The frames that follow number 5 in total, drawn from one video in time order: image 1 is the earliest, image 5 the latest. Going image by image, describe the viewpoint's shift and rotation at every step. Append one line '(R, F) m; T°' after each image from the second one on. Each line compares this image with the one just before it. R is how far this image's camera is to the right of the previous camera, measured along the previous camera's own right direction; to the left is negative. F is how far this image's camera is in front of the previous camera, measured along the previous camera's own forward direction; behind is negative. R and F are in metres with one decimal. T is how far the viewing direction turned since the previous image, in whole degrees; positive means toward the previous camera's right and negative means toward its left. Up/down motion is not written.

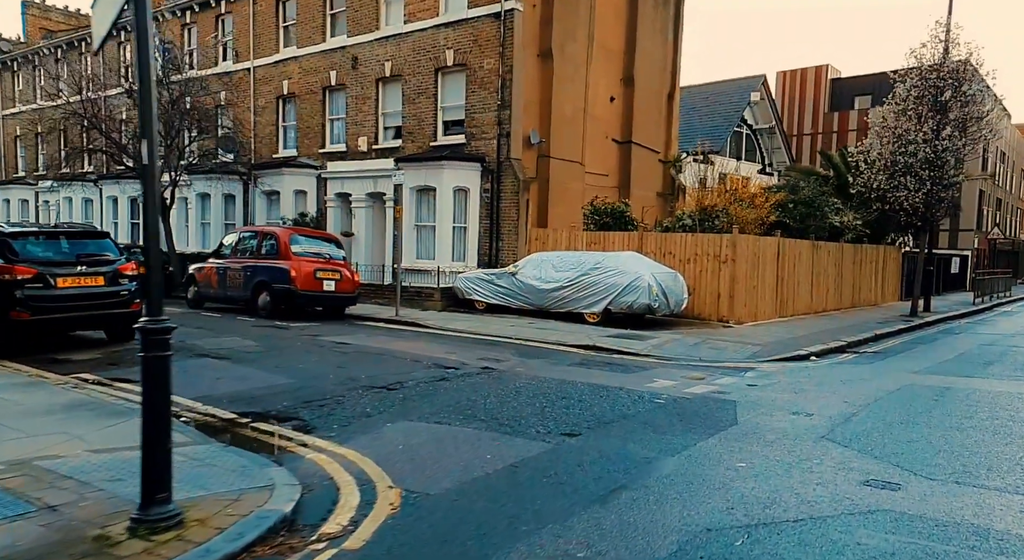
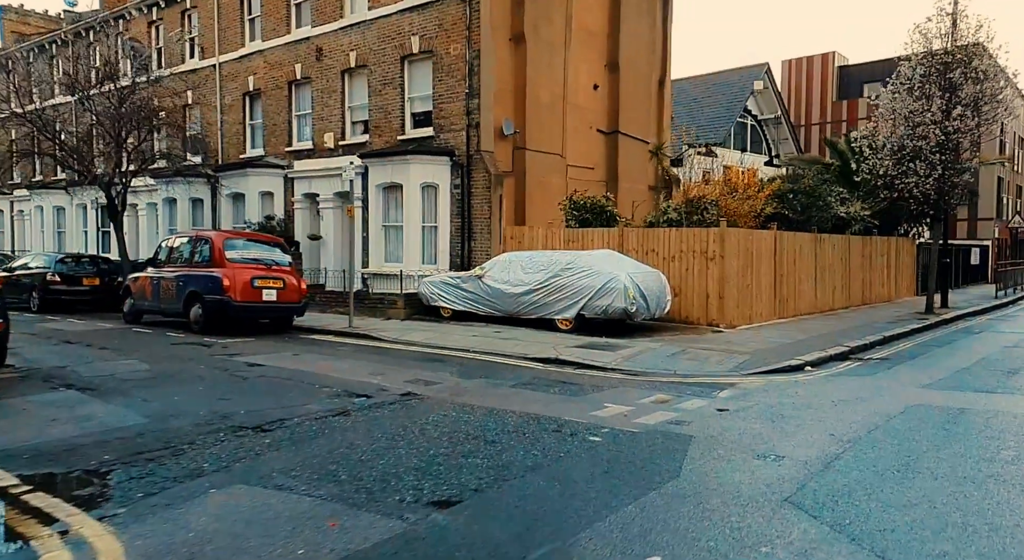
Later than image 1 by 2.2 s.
(+1.0, +1.7) m; -1°
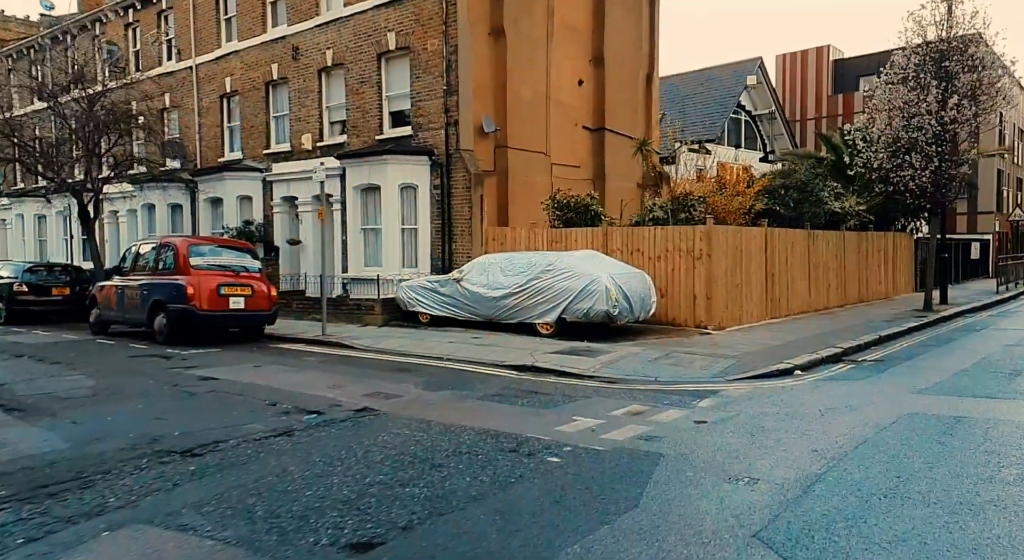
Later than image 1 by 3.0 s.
(+0.4, +0.6) m; 0°
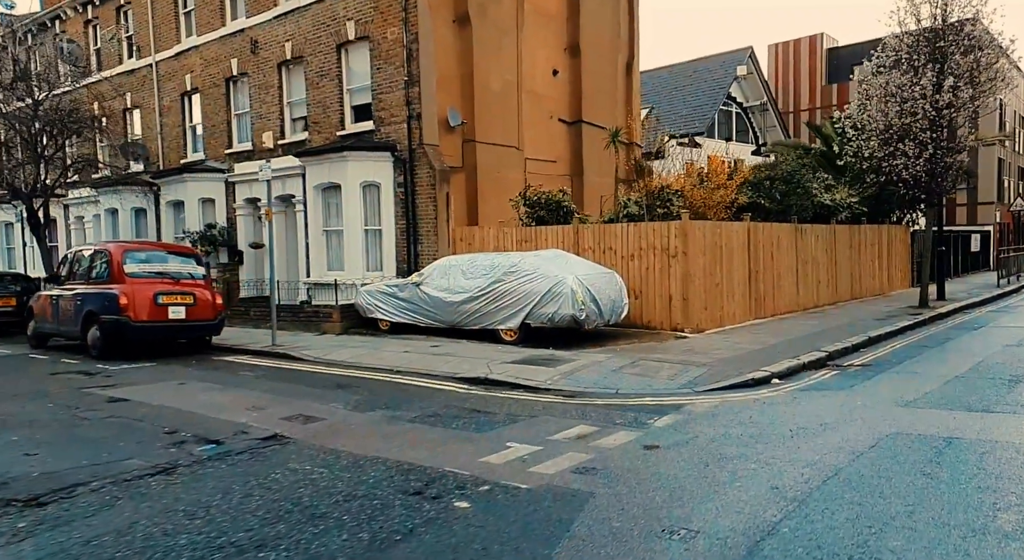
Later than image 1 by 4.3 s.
(+0.6, +1.0) m; 0°
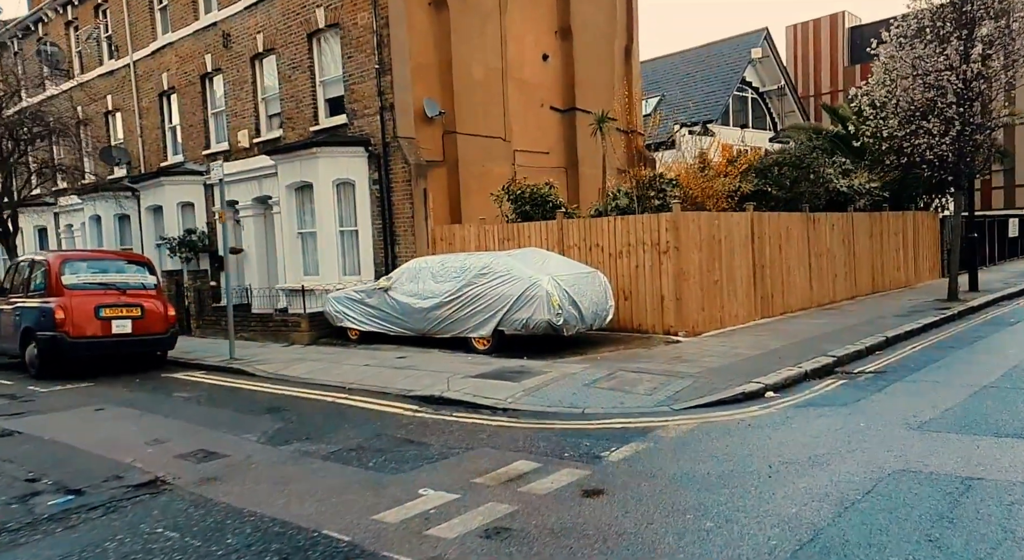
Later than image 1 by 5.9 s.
(+0.8, +1.2) m; -2°
